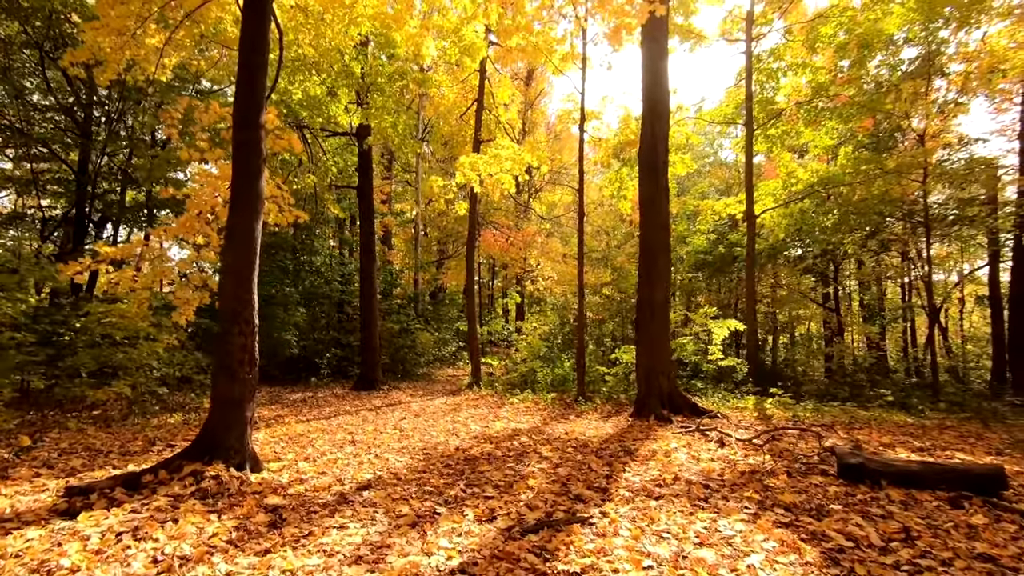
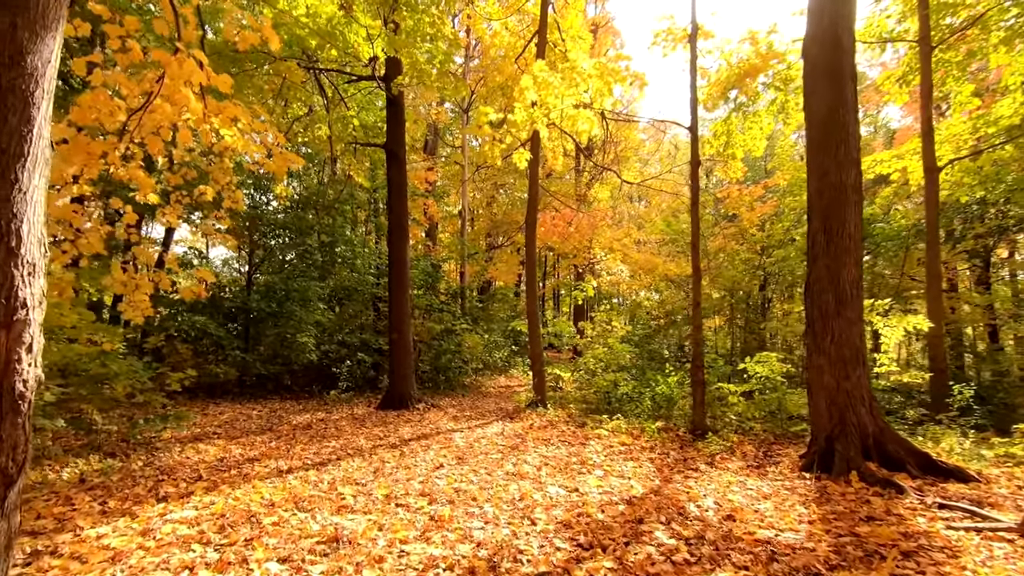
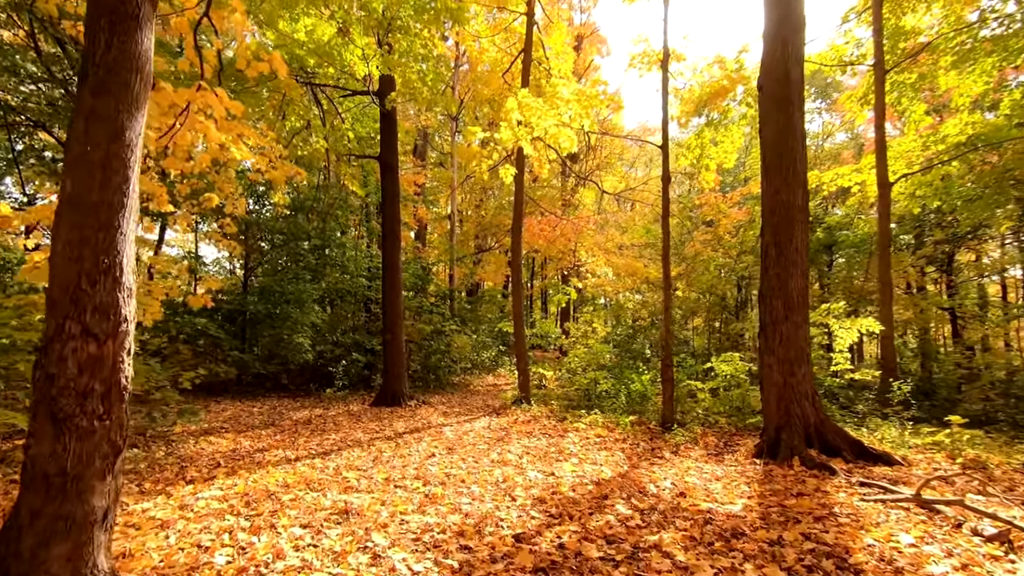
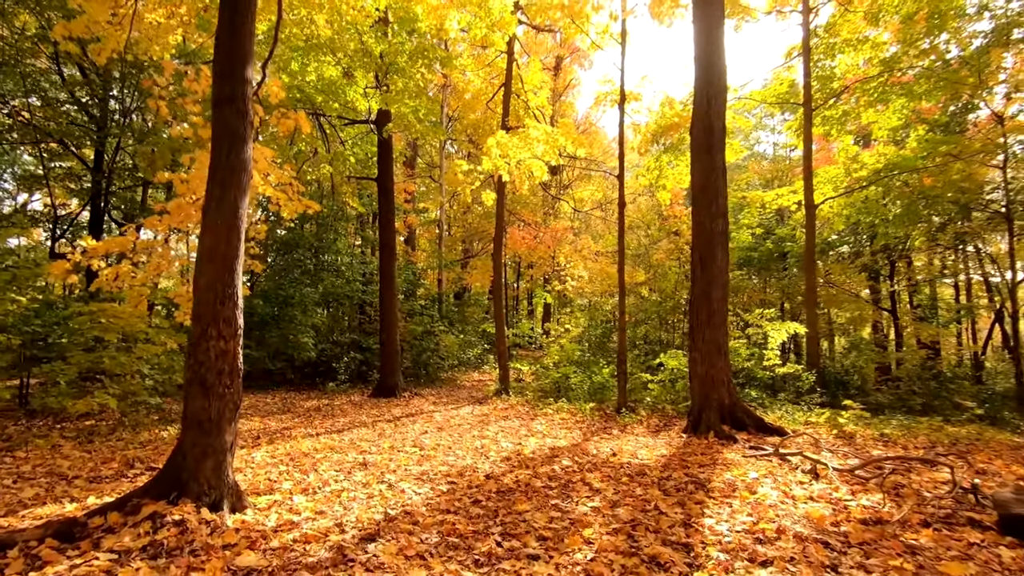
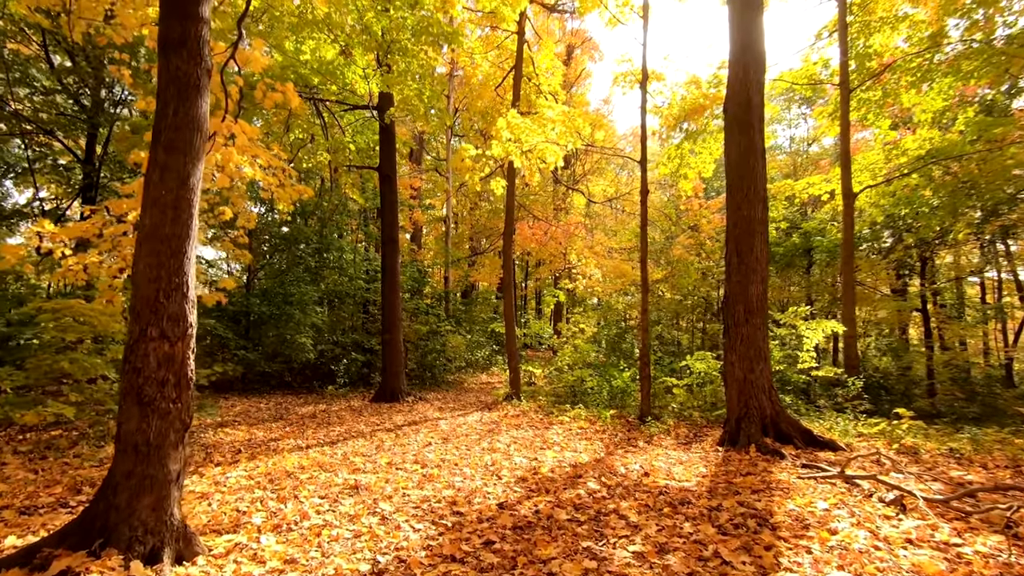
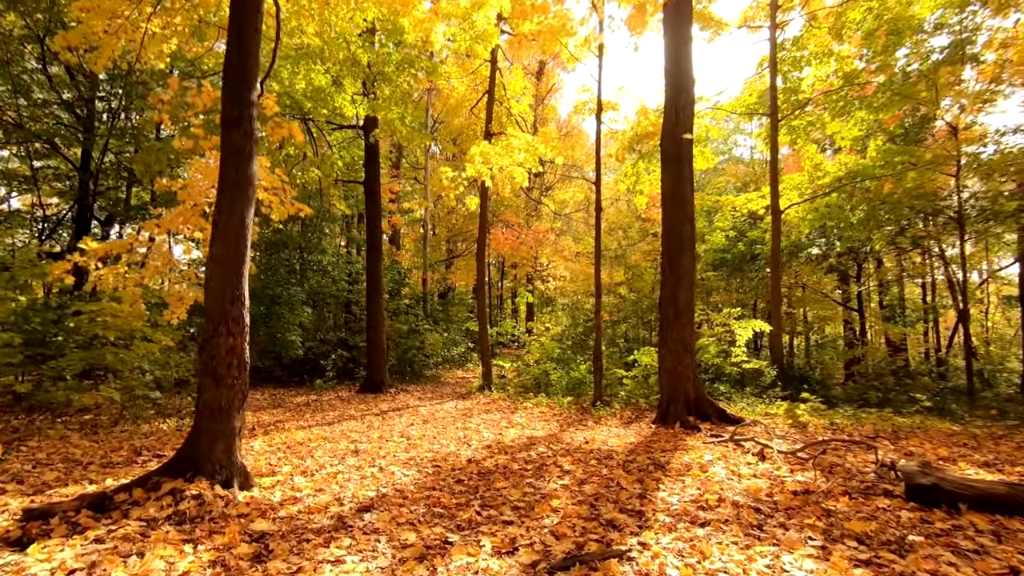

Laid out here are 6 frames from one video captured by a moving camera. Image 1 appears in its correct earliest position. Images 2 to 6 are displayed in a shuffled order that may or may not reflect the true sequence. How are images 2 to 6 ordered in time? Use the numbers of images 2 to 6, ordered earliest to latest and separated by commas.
6, 4, 5, 3, 2
